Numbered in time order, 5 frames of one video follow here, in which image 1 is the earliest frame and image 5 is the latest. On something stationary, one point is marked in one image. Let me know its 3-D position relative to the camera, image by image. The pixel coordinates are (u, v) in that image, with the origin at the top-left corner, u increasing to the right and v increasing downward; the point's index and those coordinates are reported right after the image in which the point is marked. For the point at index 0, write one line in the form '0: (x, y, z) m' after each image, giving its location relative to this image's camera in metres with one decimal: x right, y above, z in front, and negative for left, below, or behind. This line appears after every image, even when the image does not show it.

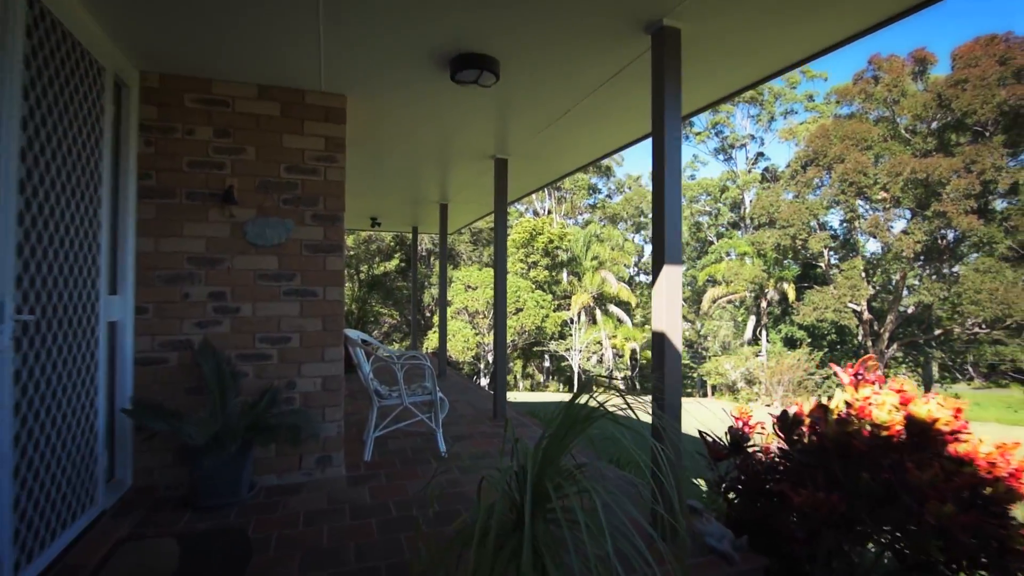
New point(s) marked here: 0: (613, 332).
0: (+2.5, -1.1, +13.6) m
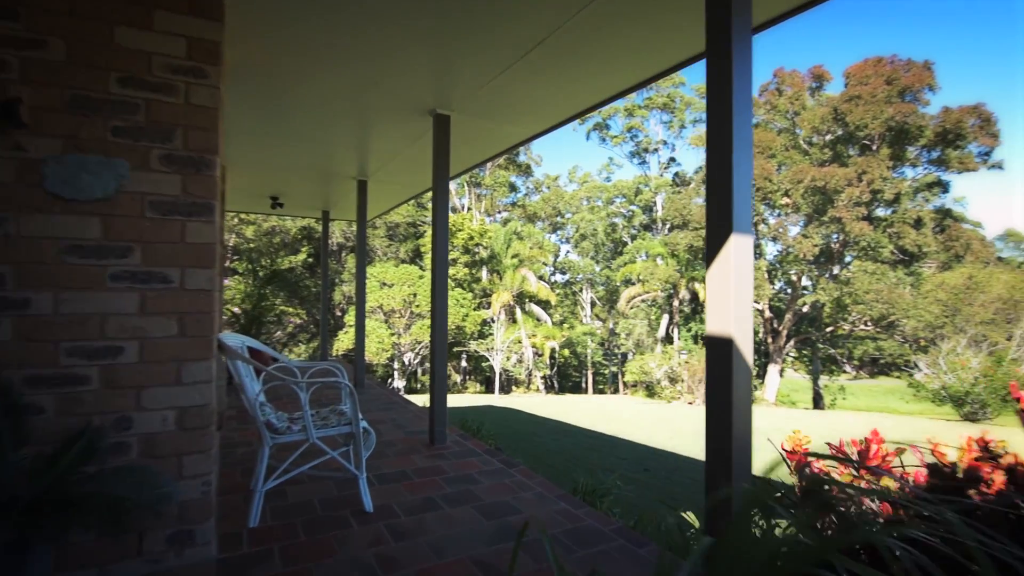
0: (+0.5, -1.1, +13.2) m
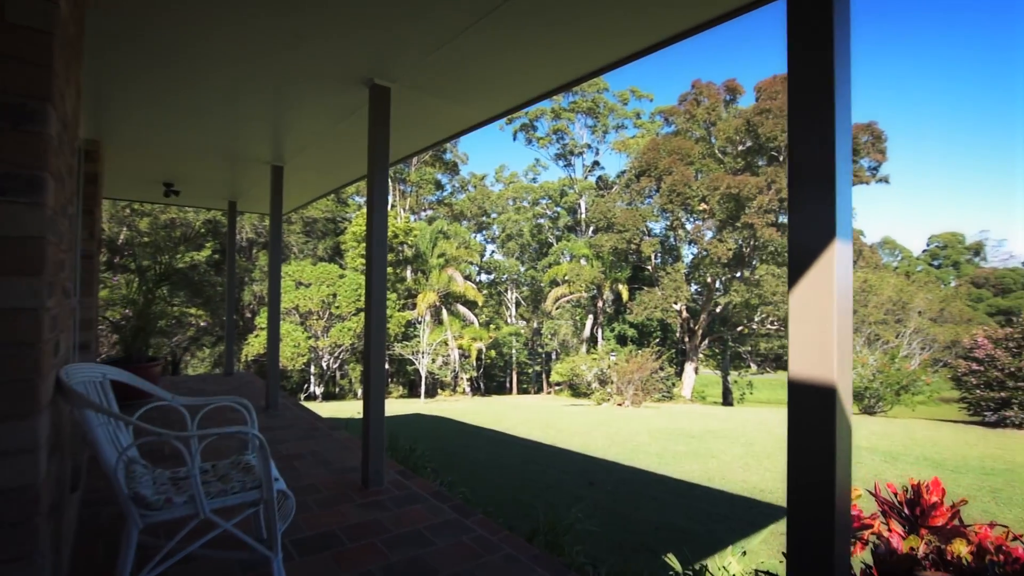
0: (-1.3, -1.1, +12.8) m
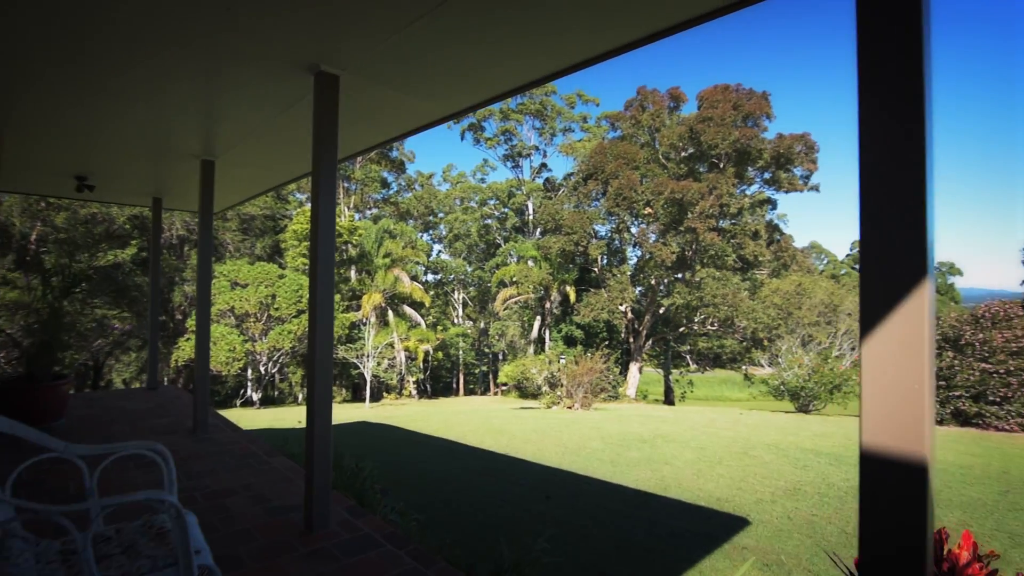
0: (-2.6, -1.1, +12.5) m
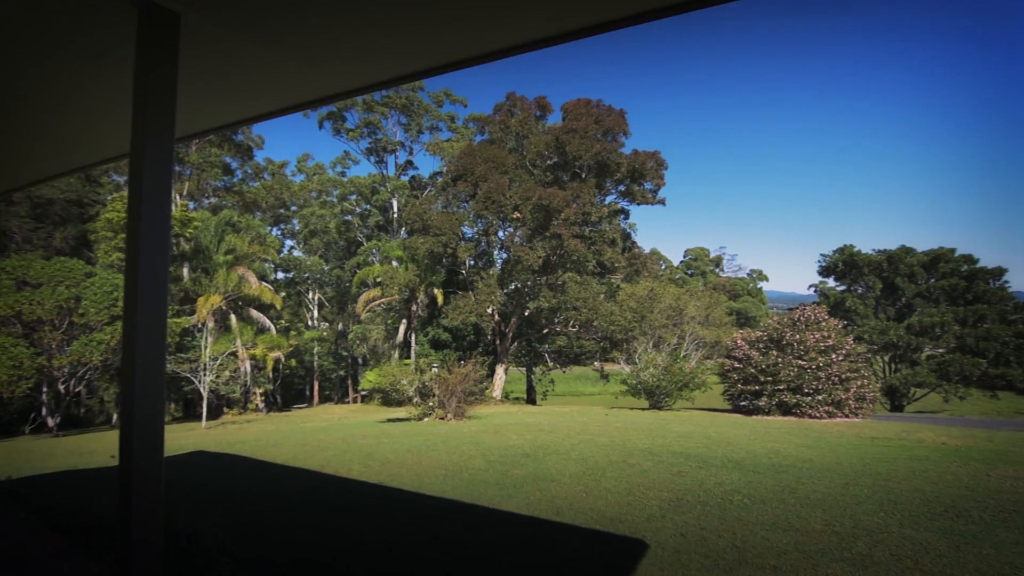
0: (-5.5, -1.2, +11.0) m
